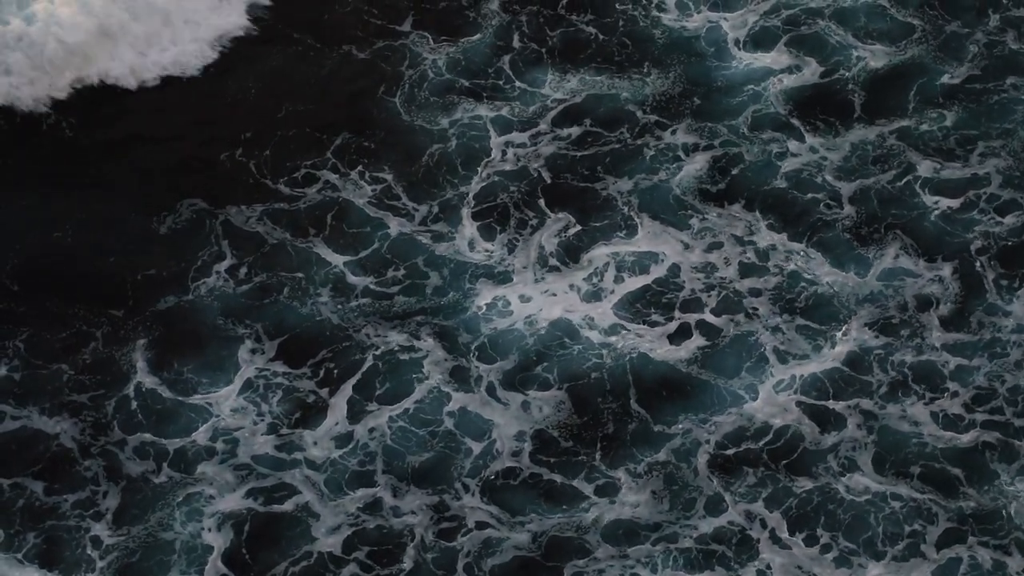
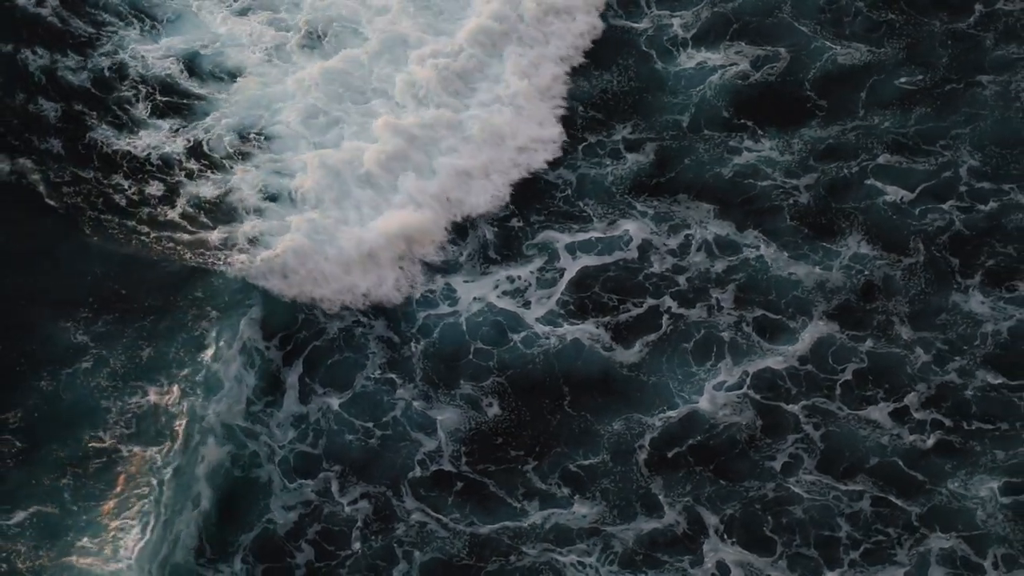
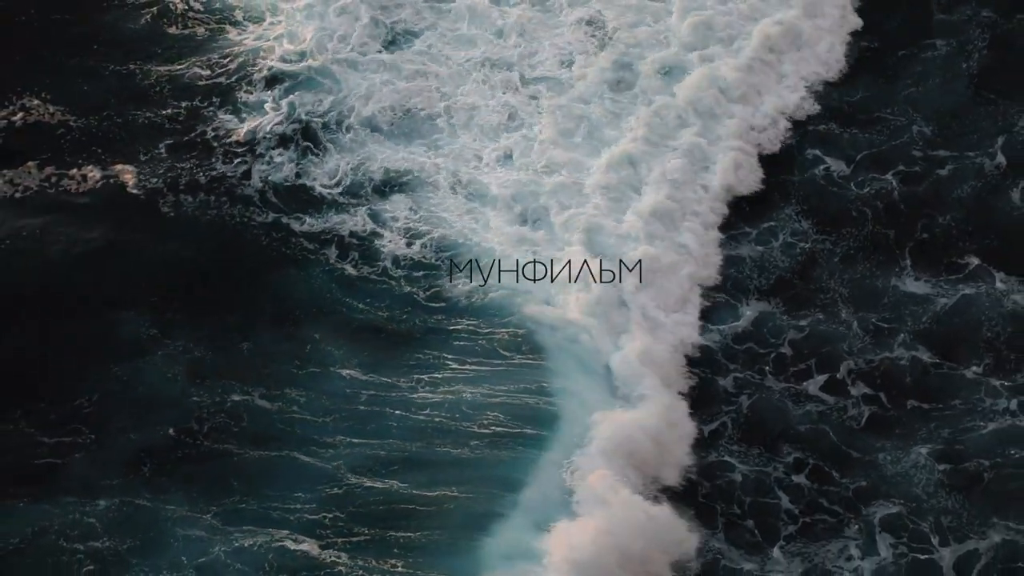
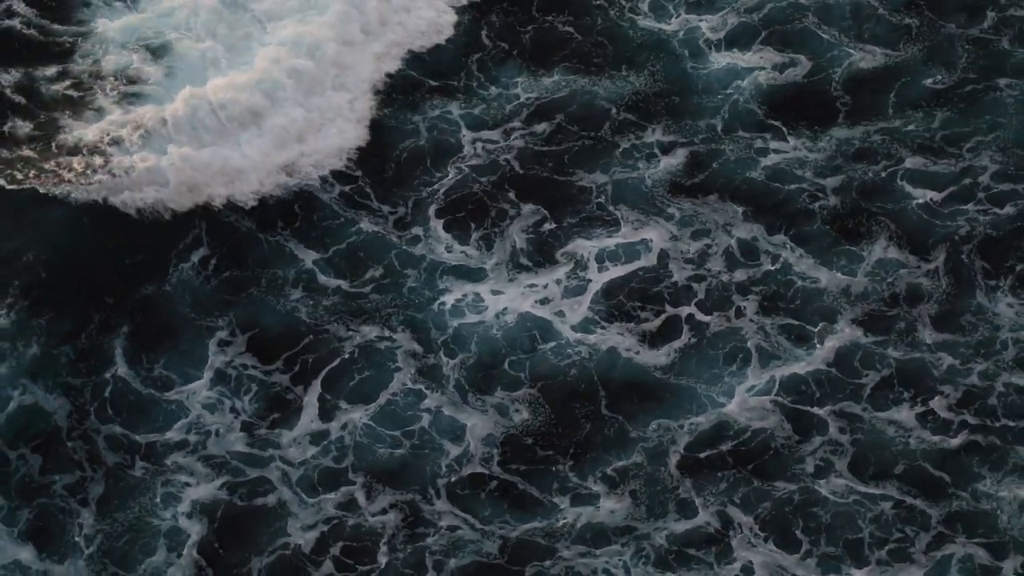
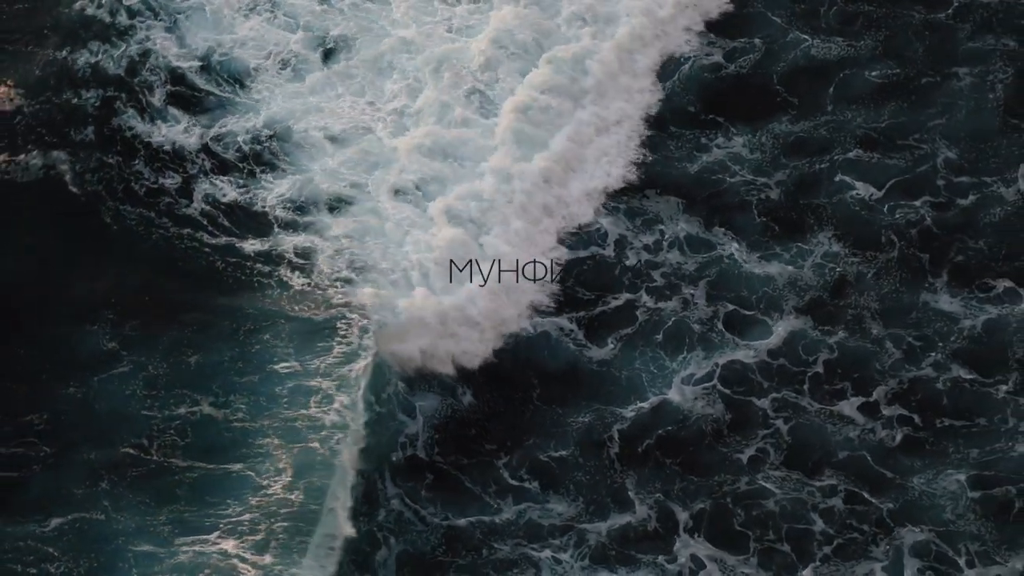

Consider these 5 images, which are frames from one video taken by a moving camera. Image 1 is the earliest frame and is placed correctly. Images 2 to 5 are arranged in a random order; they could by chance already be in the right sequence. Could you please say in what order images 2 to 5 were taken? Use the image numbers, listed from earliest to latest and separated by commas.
4, 2, 5, 3
